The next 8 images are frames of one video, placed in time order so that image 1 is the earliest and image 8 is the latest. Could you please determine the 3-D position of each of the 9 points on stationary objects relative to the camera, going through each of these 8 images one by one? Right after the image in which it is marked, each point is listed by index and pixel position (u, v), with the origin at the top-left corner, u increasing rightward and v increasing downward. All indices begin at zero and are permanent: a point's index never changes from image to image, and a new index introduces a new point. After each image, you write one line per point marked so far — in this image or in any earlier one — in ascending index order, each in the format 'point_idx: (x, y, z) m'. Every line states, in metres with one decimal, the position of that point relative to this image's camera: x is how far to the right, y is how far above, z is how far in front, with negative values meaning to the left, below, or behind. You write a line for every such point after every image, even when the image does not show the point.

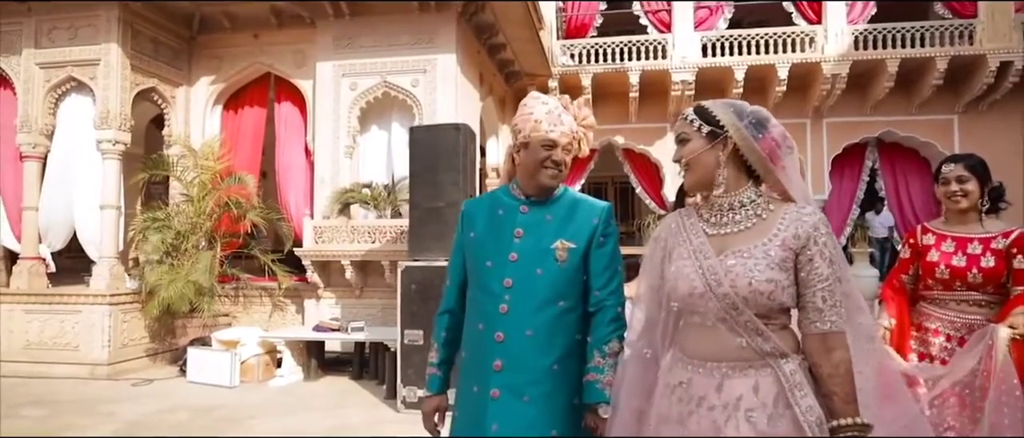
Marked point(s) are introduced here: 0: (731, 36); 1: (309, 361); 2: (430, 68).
0: (+3.0, +2.5, +8.4) m
1: (-1.8, -1.3, +5.4) m
2: (-0.8, +1.5, +6.1) m
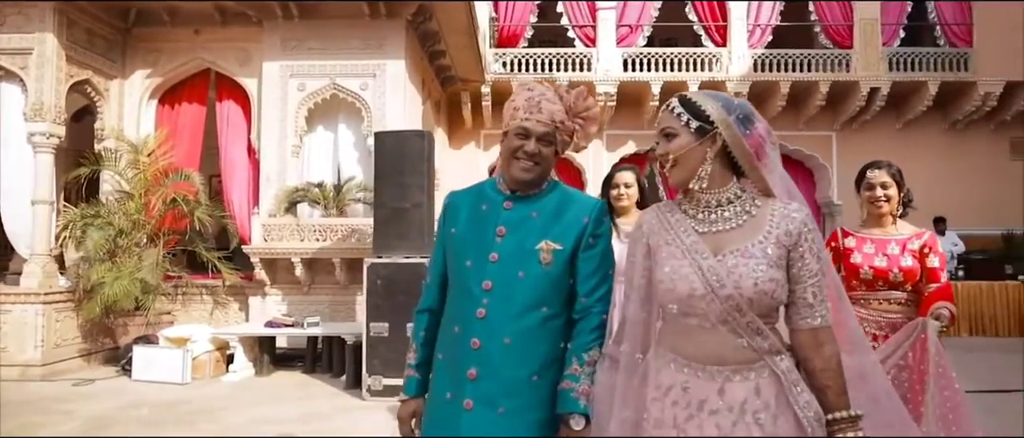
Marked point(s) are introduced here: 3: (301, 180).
0: (+2.0, +2.5, +9.1) m
1: (-2.3, -1.2, +5.5) m
2: (-1.4, +1.5, +6.3) m
3: (-2.2, +0.4, +6.4) m
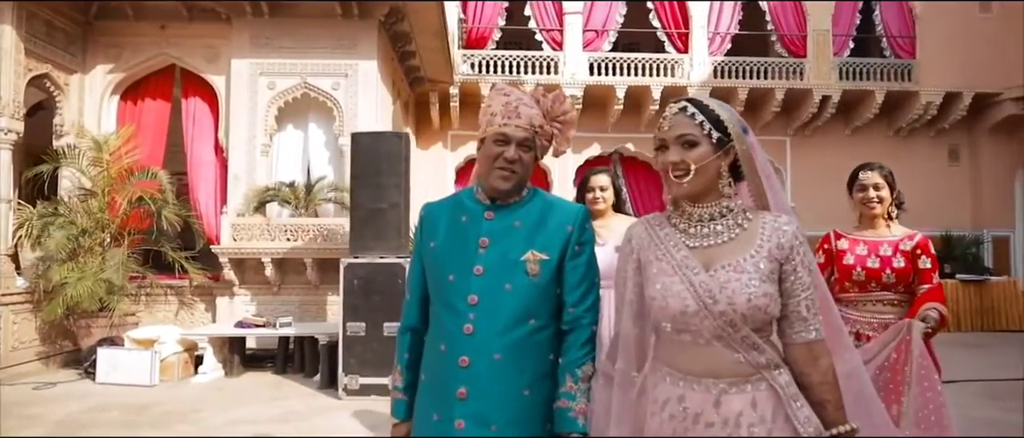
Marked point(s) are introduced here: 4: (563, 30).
0: (+1.5, +2.5, +9.4) m
1: (-2.5, -1.2, +5.4) m
2: (-1.7, +1.5, +6.3) m
3: (-2.5, +0.4, +6.3) m
4: (+0.8, +2.9, +9.4) m
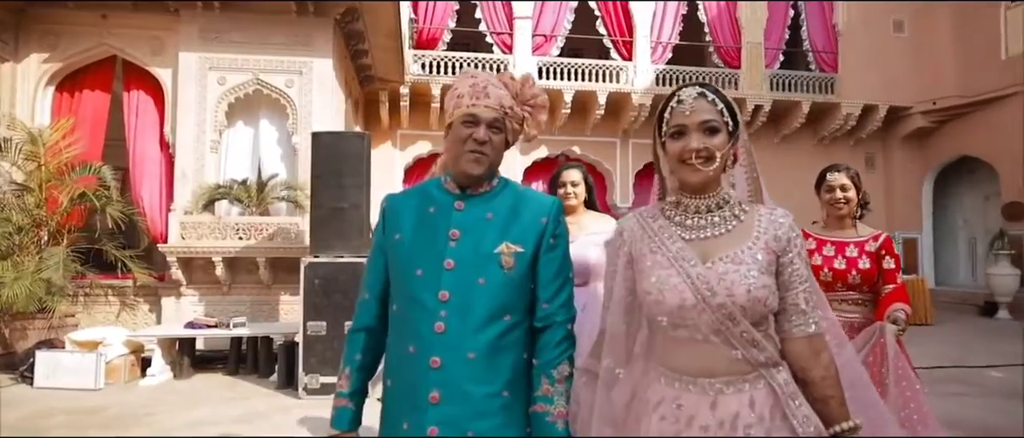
0: (+0.8, +2.4, +9.6) m
1: (-2.9, -1.2, +5.3) m
2: (-2.1, +1.5, +6.3) m
3: (-2.9, +0.4, +6.2) m
4: (0.0, +2.9, +9.6) m
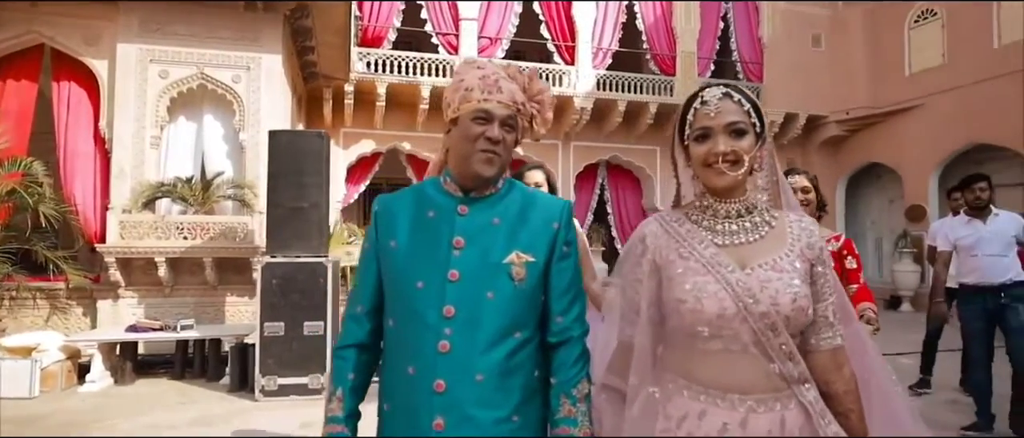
0: (-0.1, +2.4, +9.8) m
1: (-3.2, -1.2, +5.1) m
2: (-2.6, +1.5, +6.1) m
3: (-3.4, +0.4, +5.9) m
4: (-0.8, +2.9, +9.7) m
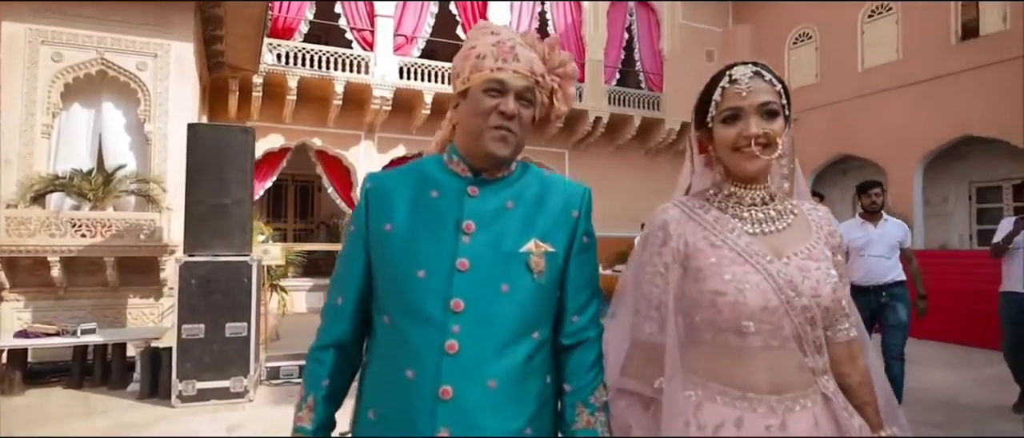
0: (-1.4, +2.5, +9.8) m
1: (-3.8, -1.2, +4.6) m
2: (-3.3, +1.6, +5.8) m
3: (-4.1, +0.5, +5.4) m
4: (-2.2, +2.9, +9.6) m
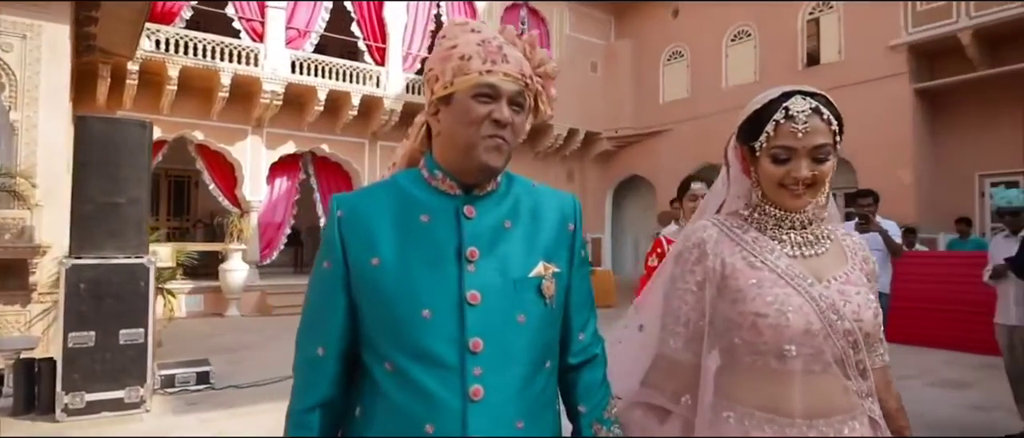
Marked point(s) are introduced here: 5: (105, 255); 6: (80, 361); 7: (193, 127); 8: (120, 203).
0: (-3.0, +2.5, +9.5) m
1: (-4.4, -1.2, +4.0) m
2: (-4.1, +1.6, +5.2) m
3: (-4.8, +0.5, +4.8) m
4: (-3.7, +3.0, +9.2) m
5: (-2.8, -0.2, +4.2) m
6: (-2.9, -1.0, +4.1) m
7: (-4.7, +1.4, +9.1) m
8: (-2.7, +0.1, +4.3) m
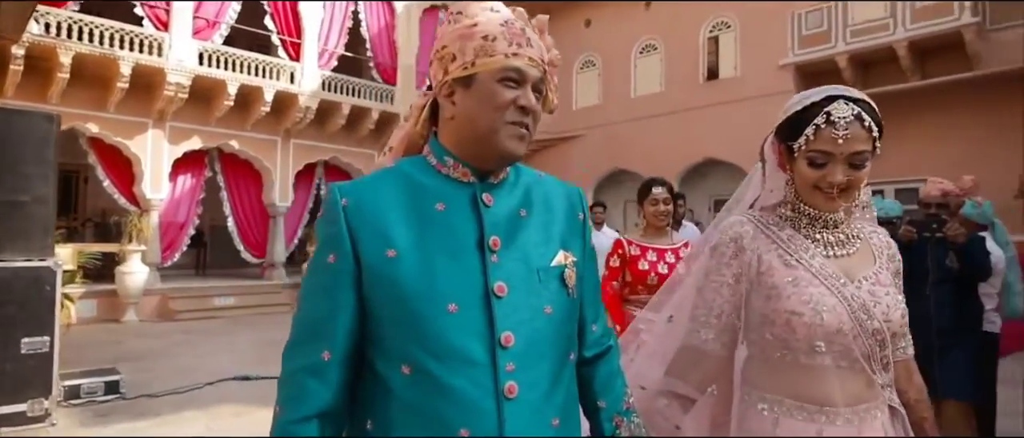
0: (-4.2, +2.5, +9.1) m
1: (-4.8, -1.1, +3.5) m
2: (-4.6, +1.6, +4.7) m
3: (-5.3, +0.5, +4.1) m
4: (-4.8, +3.0, +8.7) m
5: (-3.2, -0.2, +3.9) m
6: (-3.3, -0.9, +3.8) m
7: (-5.8, +1.4, +8.4) m
8: (-3.1, +0.1, +4.0) m
